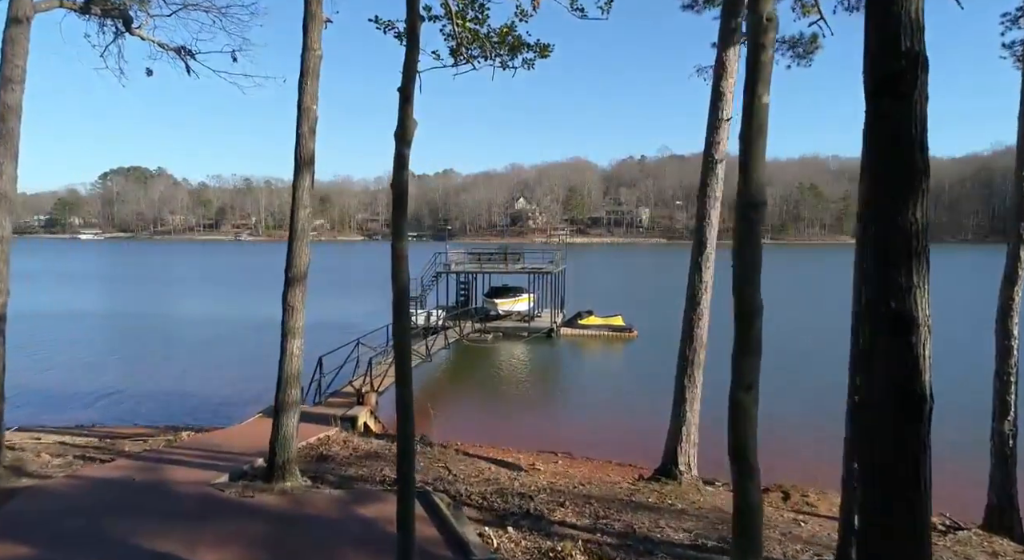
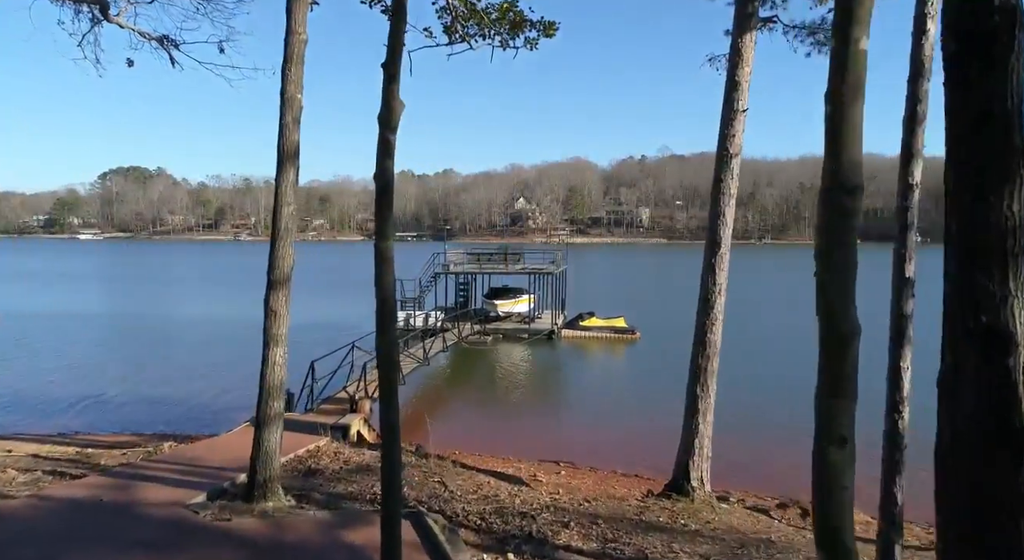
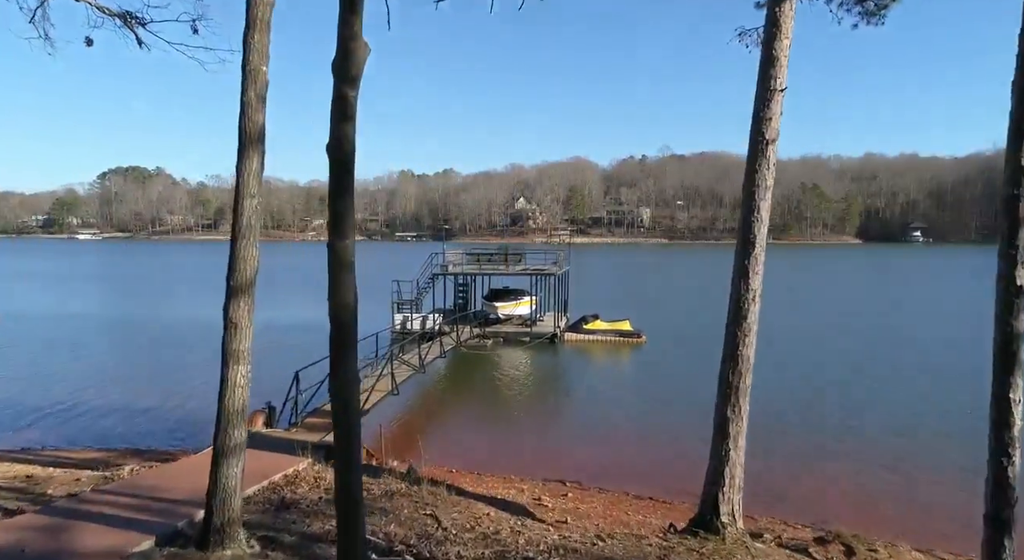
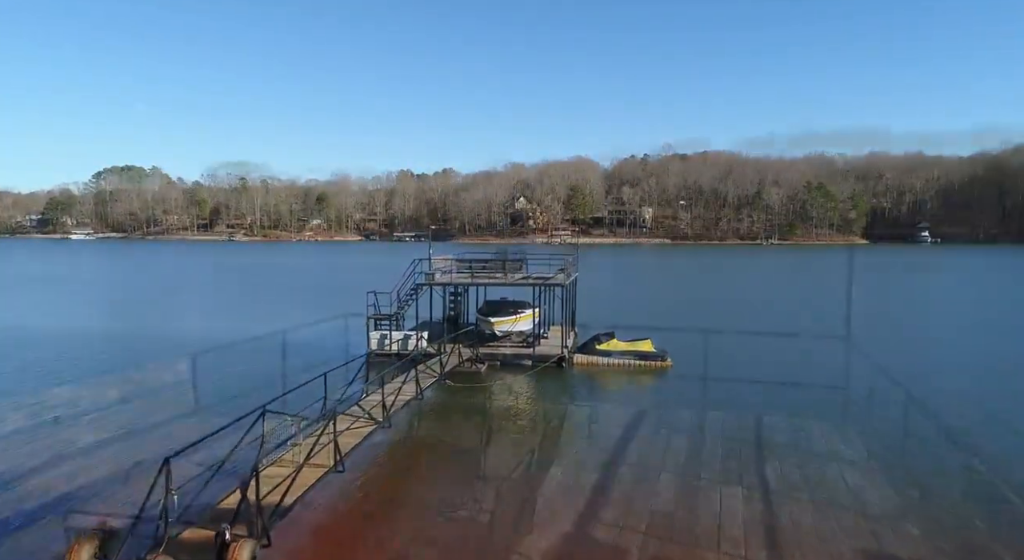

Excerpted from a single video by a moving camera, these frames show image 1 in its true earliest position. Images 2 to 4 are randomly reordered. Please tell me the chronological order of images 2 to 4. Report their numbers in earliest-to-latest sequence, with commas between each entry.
2, 3, 4
